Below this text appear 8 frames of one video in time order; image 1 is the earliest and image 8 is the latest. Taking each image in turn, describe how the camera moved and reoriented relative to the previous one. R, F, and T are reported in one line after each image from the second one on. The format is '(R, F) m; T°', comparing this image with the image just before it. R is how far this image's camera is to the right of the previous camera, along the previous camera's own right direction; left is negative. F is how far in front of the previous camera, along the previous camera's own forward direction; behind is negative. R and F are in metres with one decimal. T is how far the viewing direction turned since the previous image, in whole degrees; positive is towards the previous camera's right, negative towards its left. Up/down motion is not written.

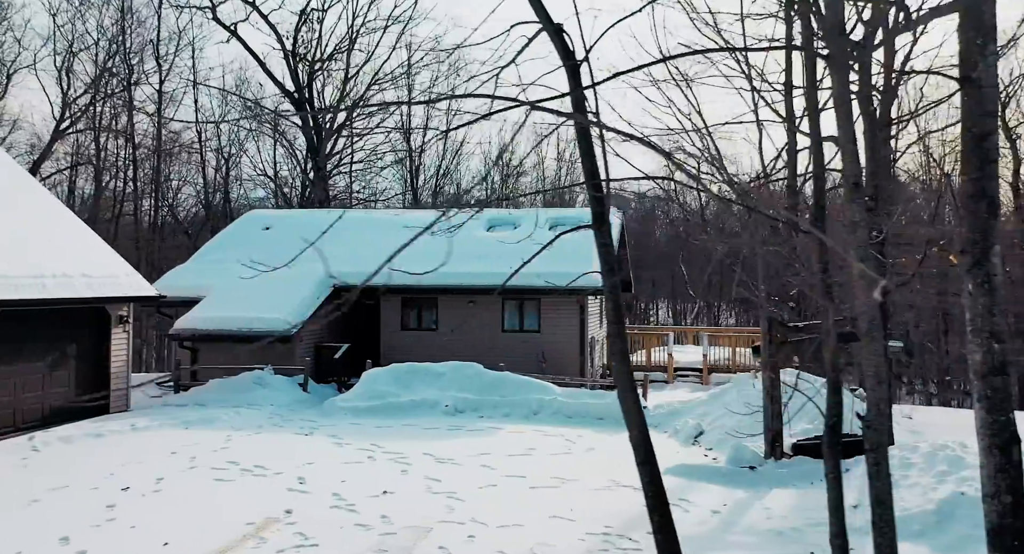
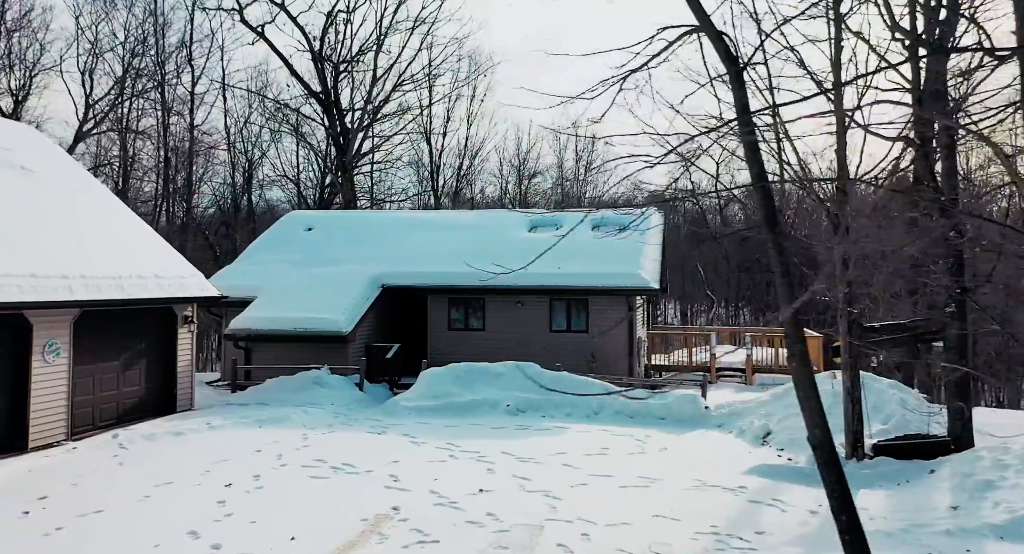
(-0.9, -0.1) m; -1°
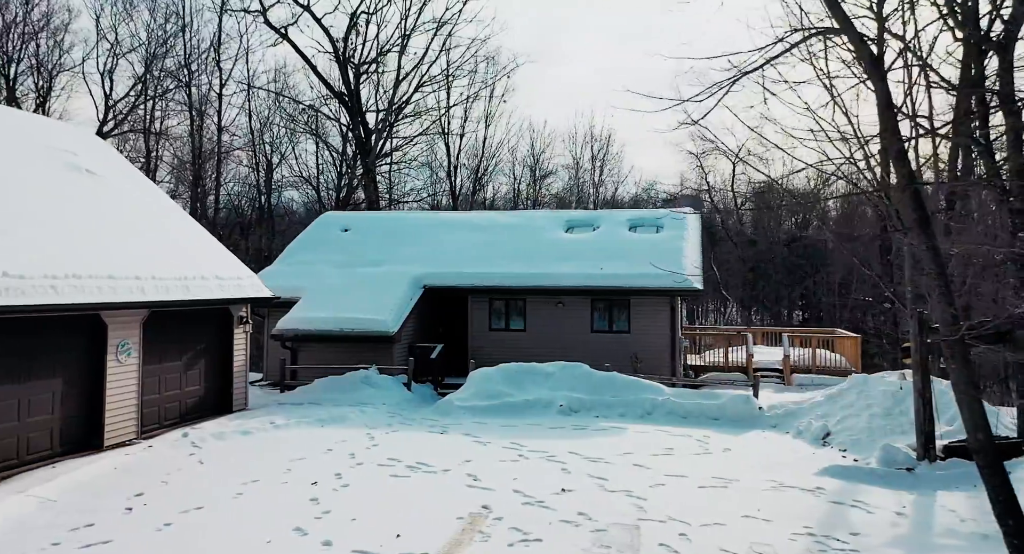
(-0.8, -0.1) m; -1°
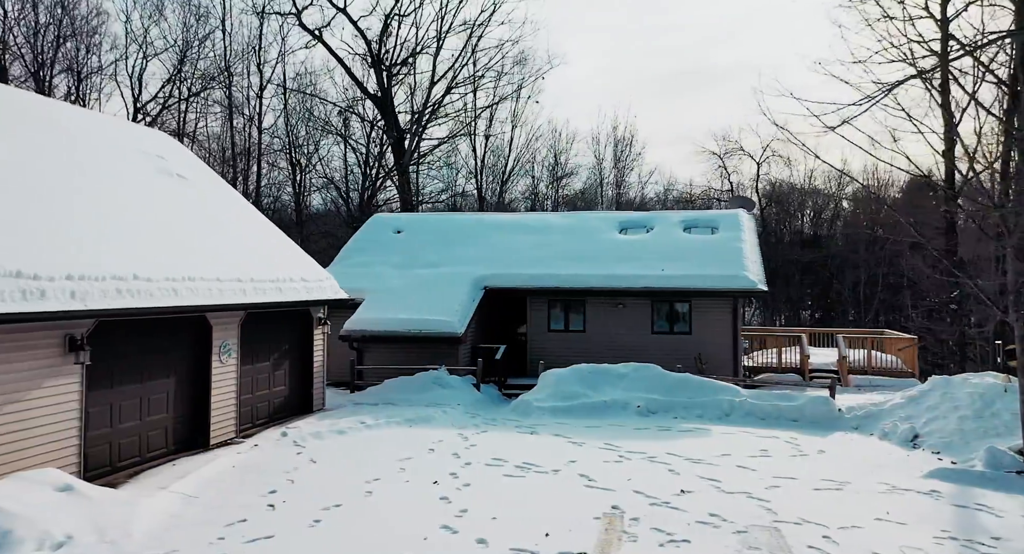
(-1.2, -0.1) m; -2°
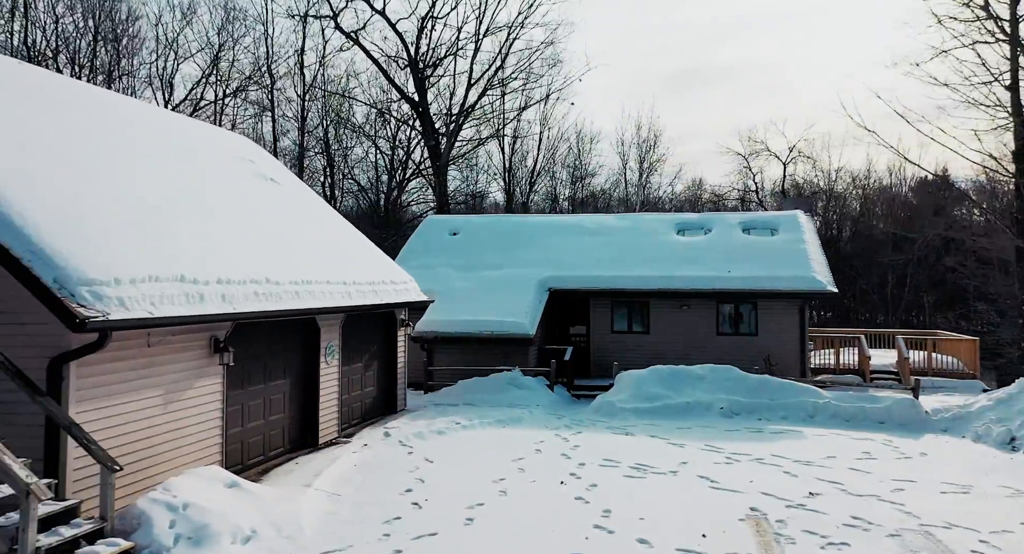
(-1.3, -0.2) m; -2°
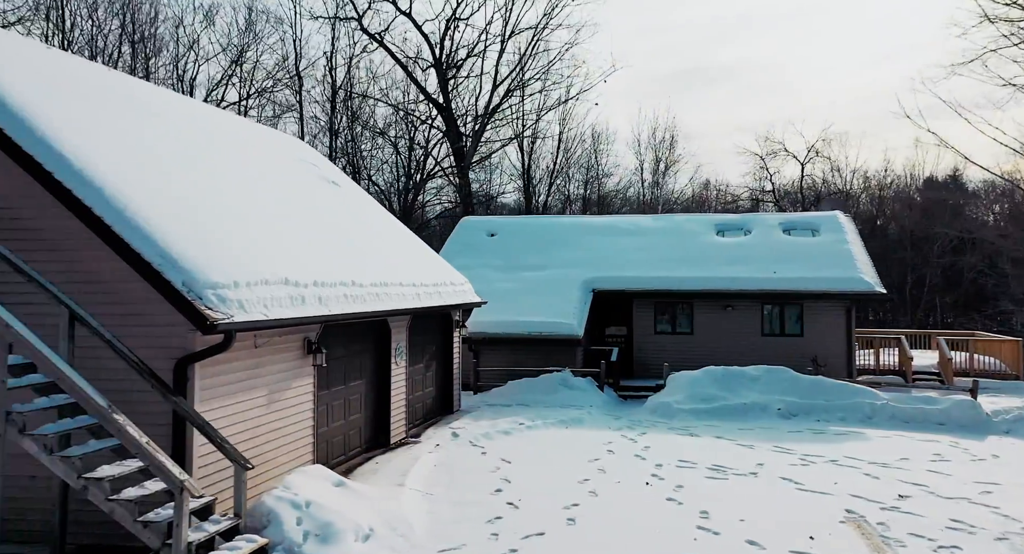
(-0.9, -0.1) m; -1°
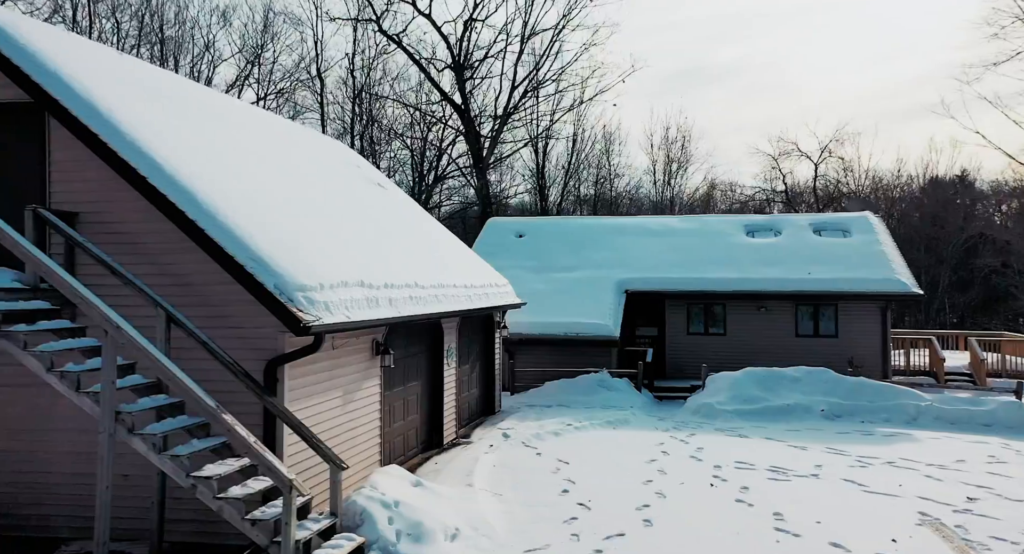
(-0.7, -0.1) m; -1°
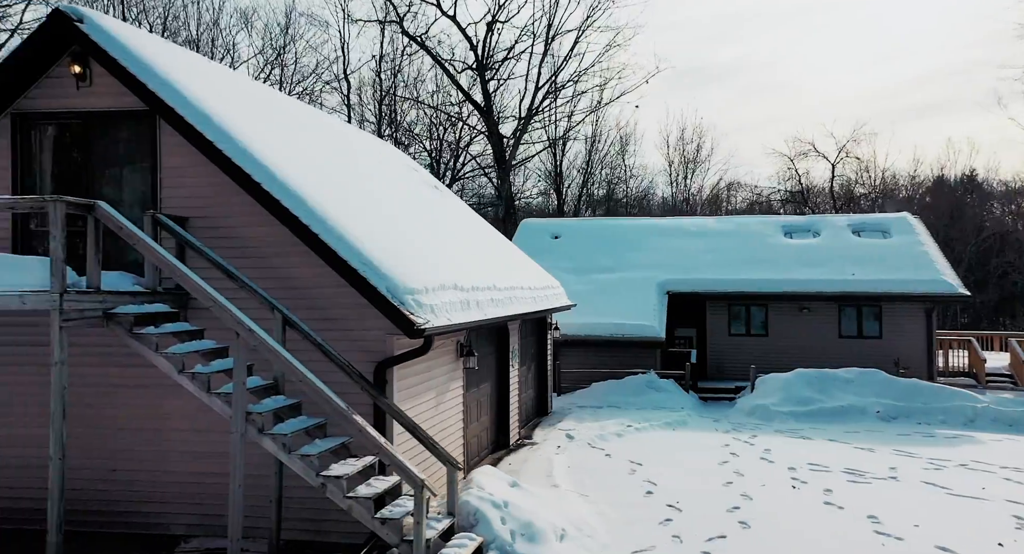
(-0.8, -0.1) m; -1°
